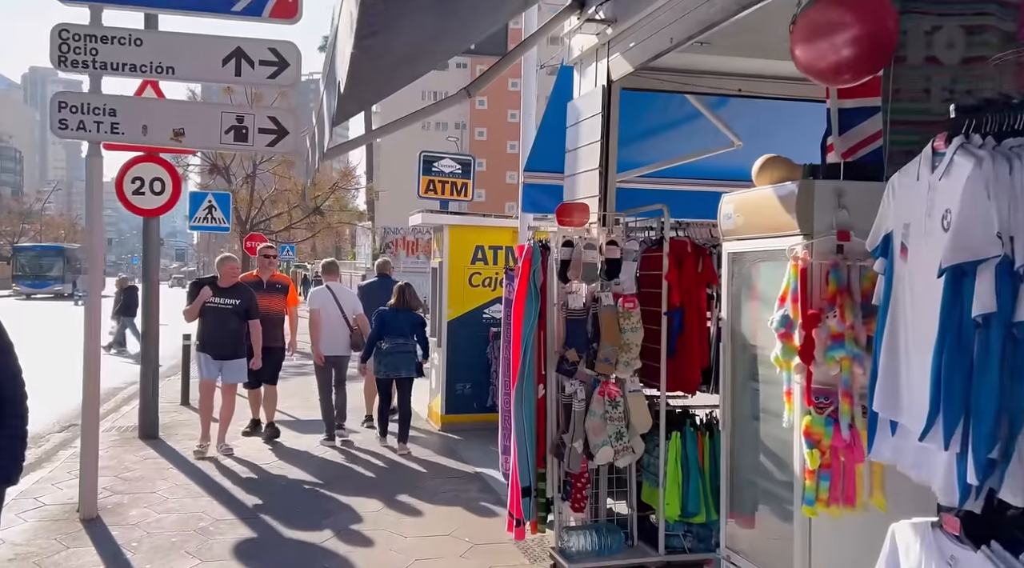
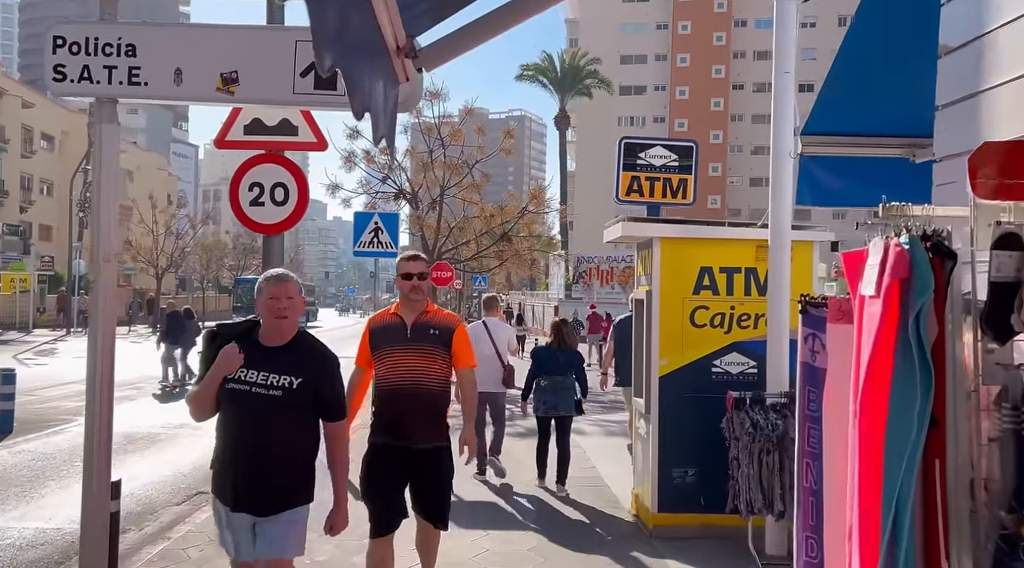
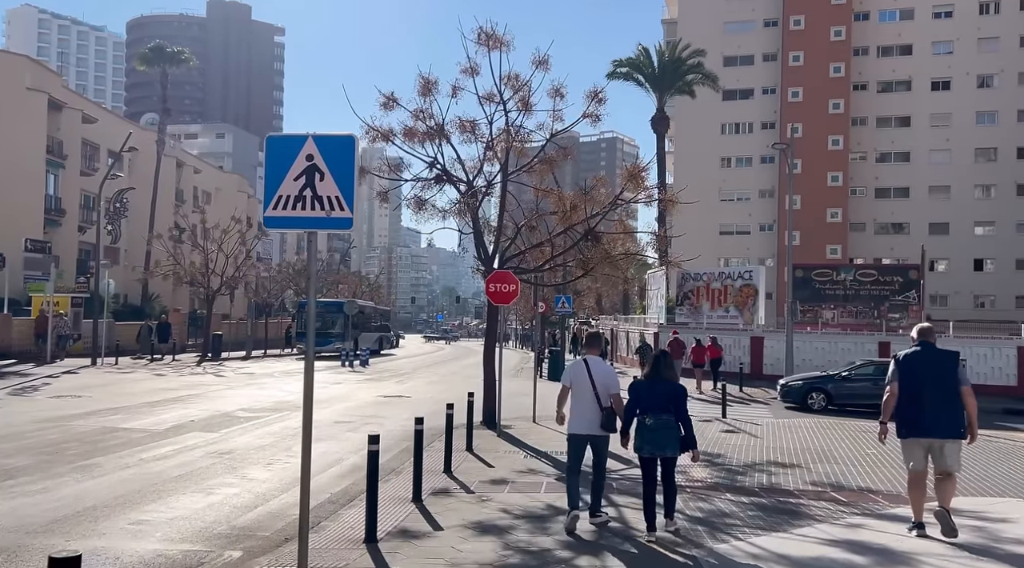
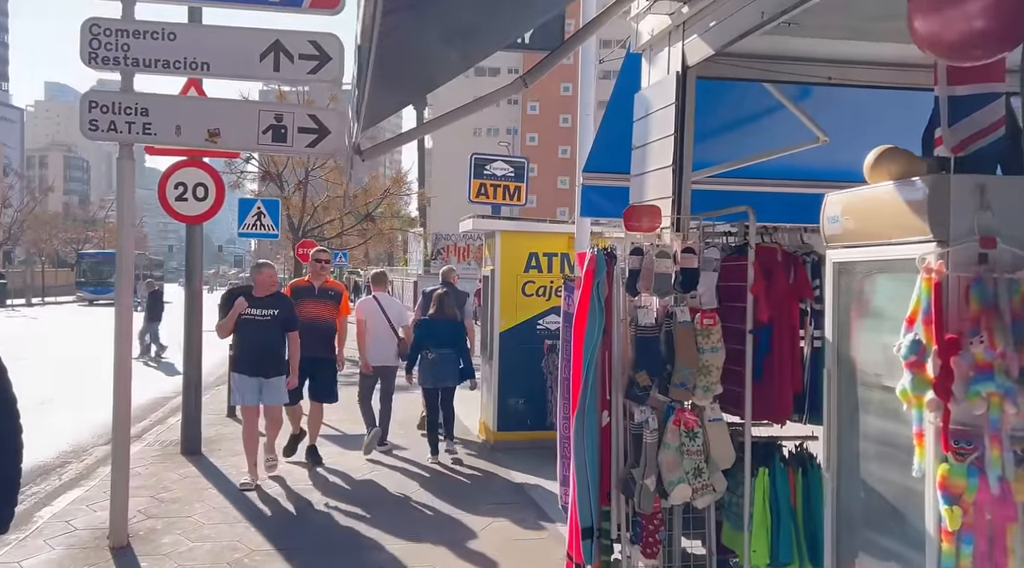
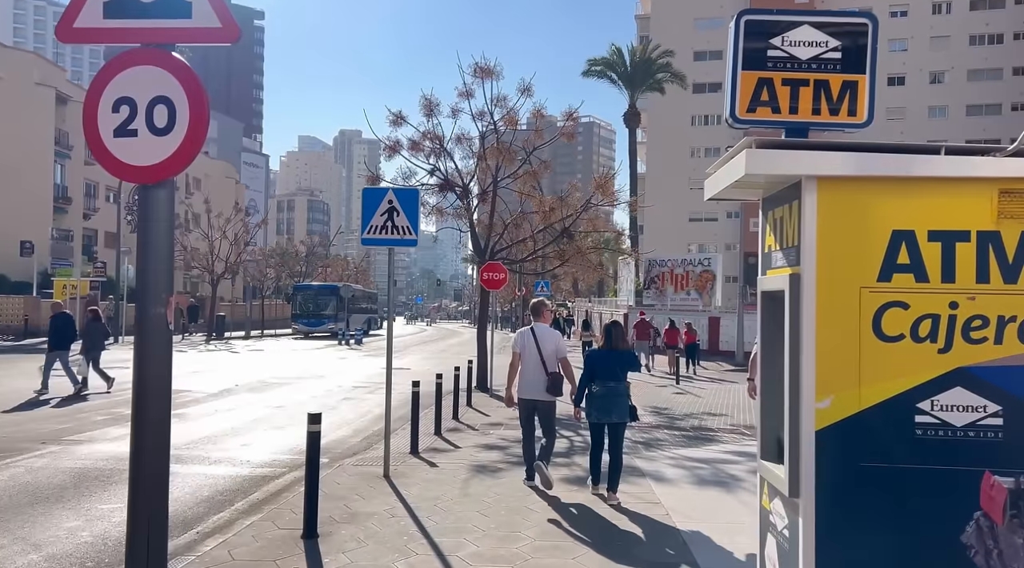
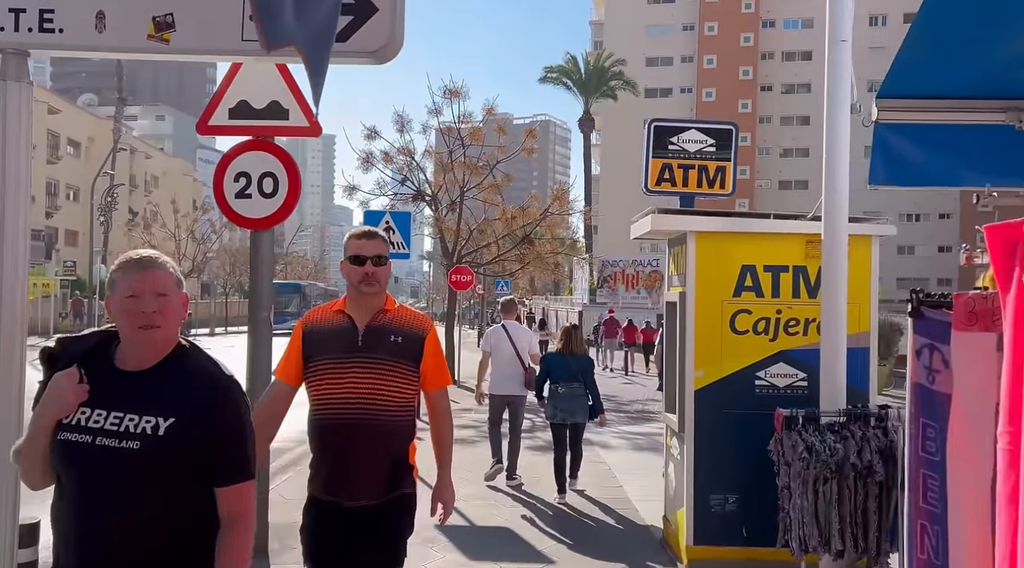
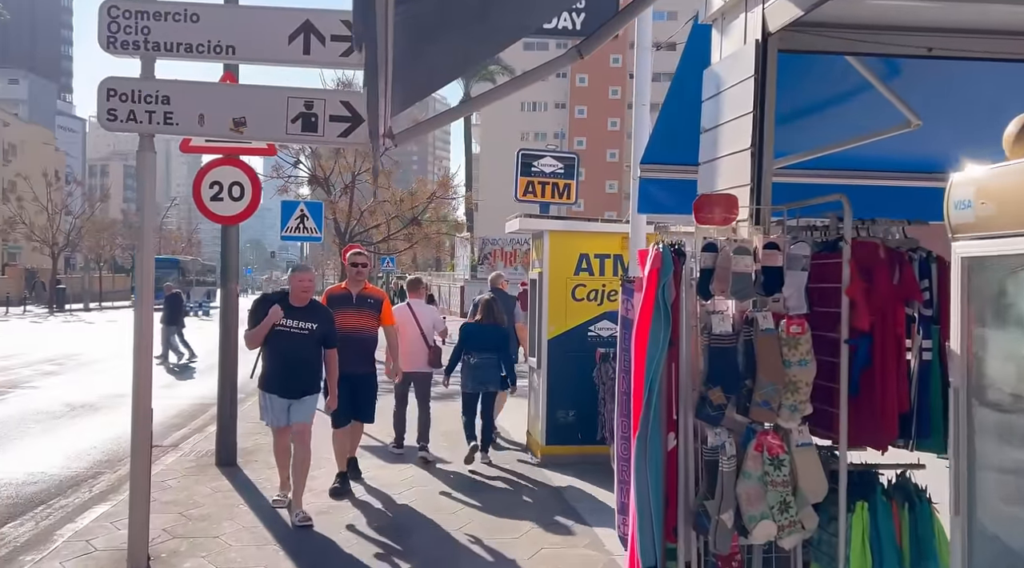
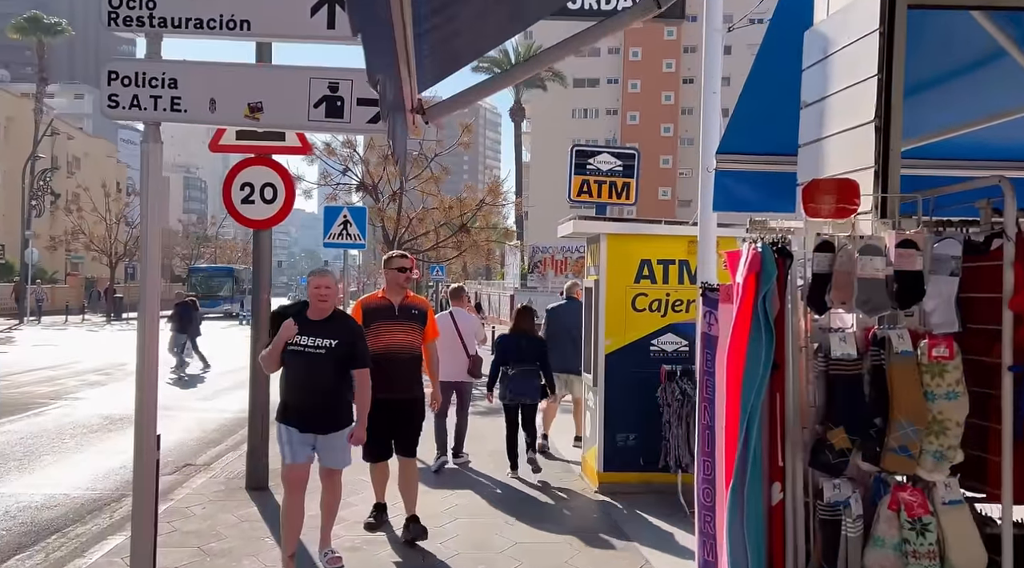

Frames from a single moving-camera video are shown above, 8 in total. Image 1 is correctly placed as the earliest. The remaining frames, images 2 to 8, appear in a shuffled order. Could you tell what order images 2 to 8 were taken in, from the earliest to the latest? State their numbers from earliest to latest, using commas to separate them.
4, 7, 8, 2, 6, 5, 3
